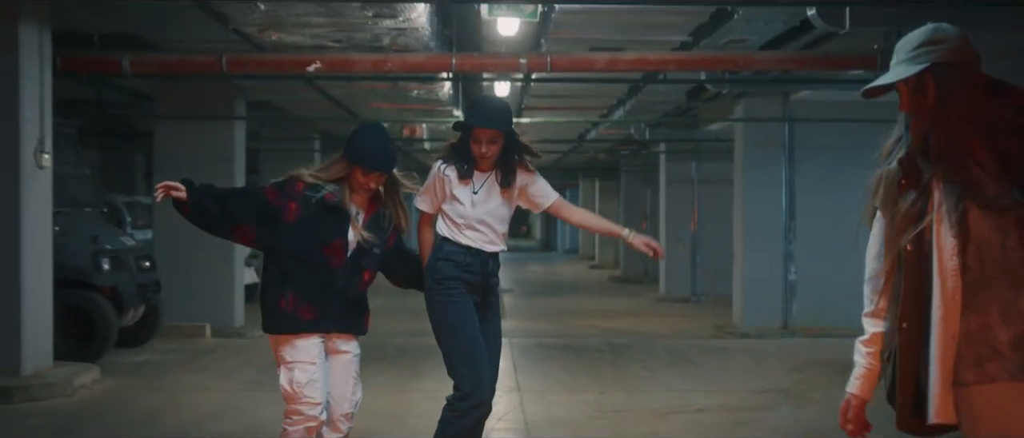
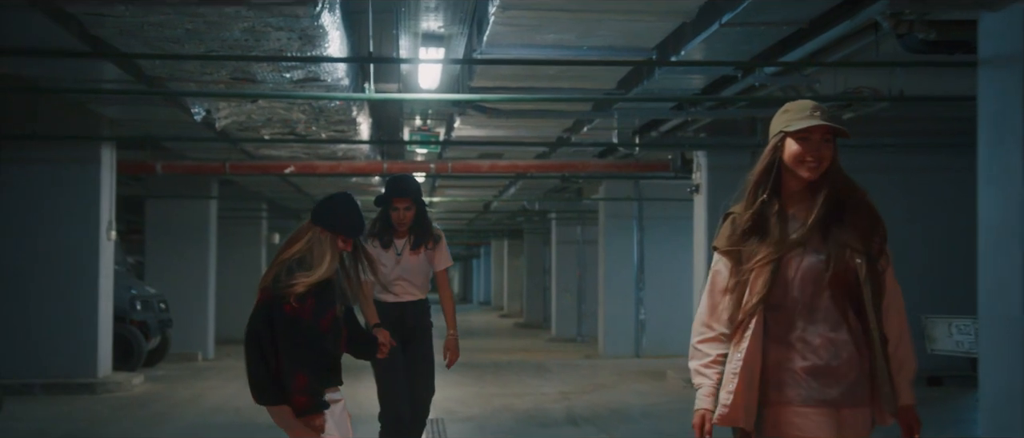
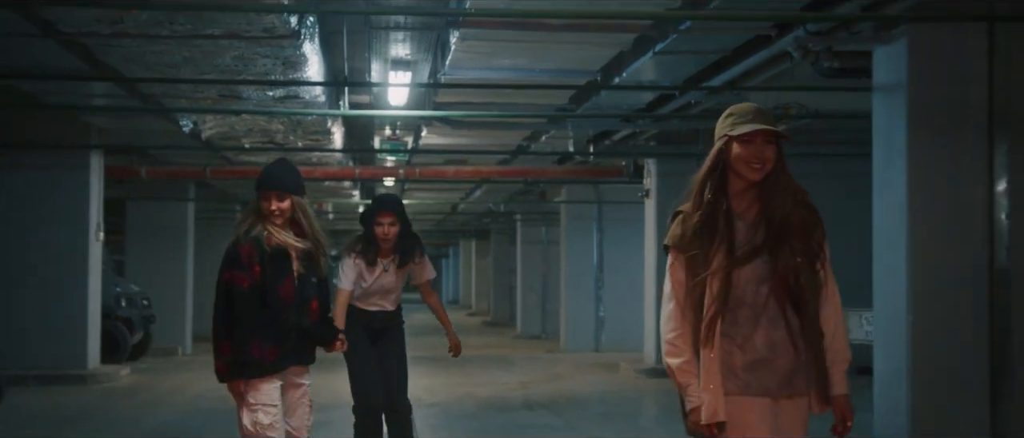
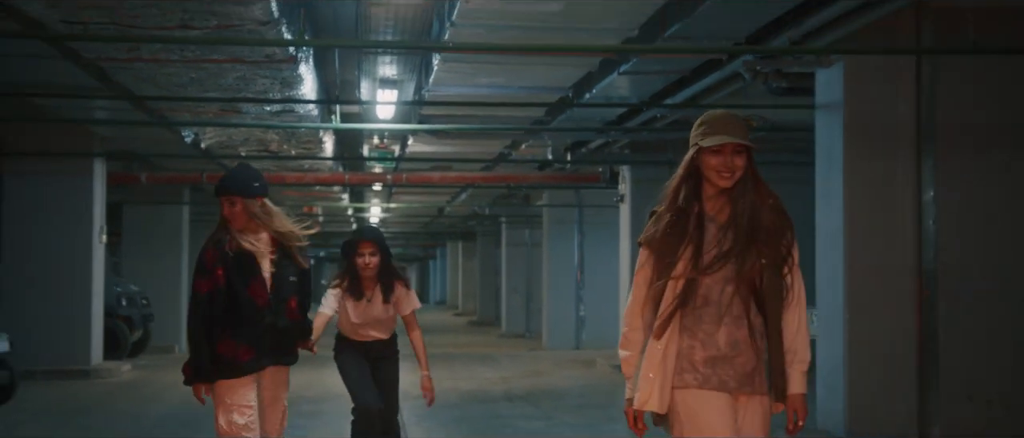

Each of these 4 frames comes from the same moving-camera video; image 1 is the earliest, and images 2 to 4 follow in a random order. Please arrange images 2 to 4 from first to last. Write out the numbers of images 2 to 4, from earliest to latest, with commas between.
2, 3, 4
